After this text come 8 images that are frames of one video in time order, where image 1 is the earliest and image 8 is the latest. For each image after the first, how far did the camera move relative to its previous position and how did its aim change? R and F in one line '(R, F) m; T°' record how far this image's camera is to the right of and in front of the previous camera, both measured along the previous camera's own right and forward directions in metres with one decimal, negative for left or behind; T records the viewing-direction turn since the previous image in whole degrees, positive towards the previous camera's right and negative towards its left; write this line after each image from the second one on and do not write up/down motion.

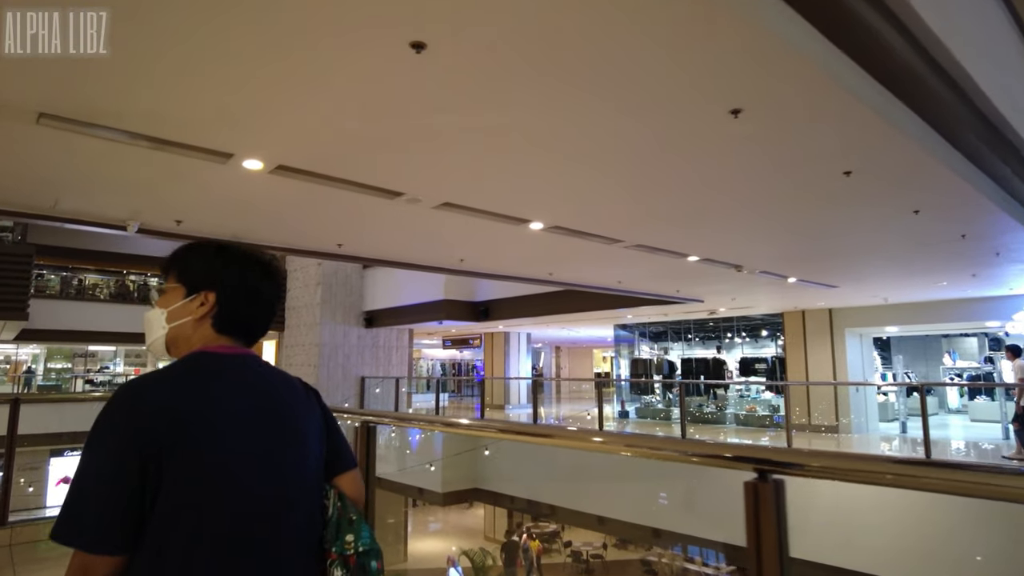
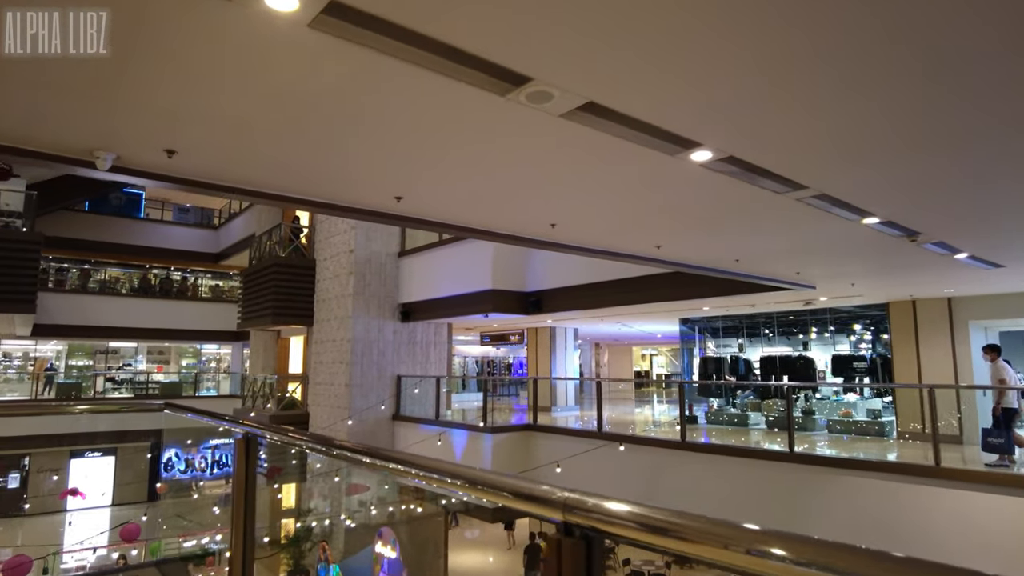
(-0.4, +1.1) m; -2°
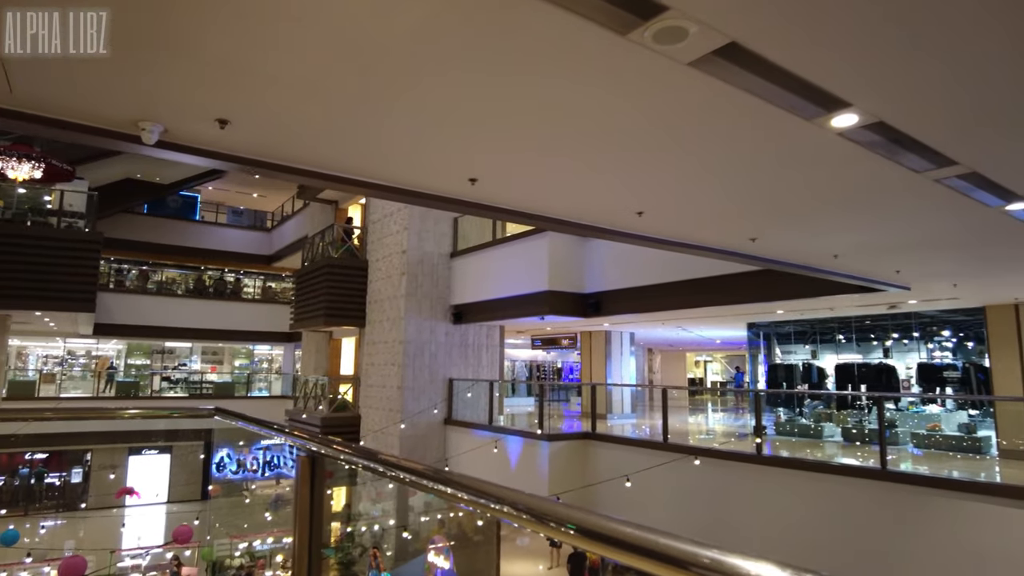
(-0.2, +0.3) m; -4°
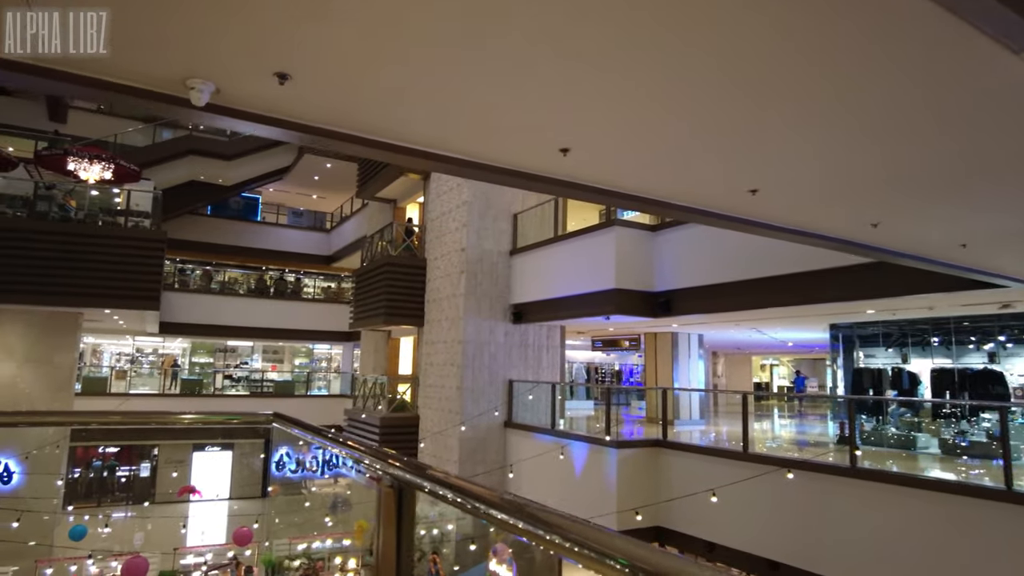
(-0.1, +0.3) m; -5°
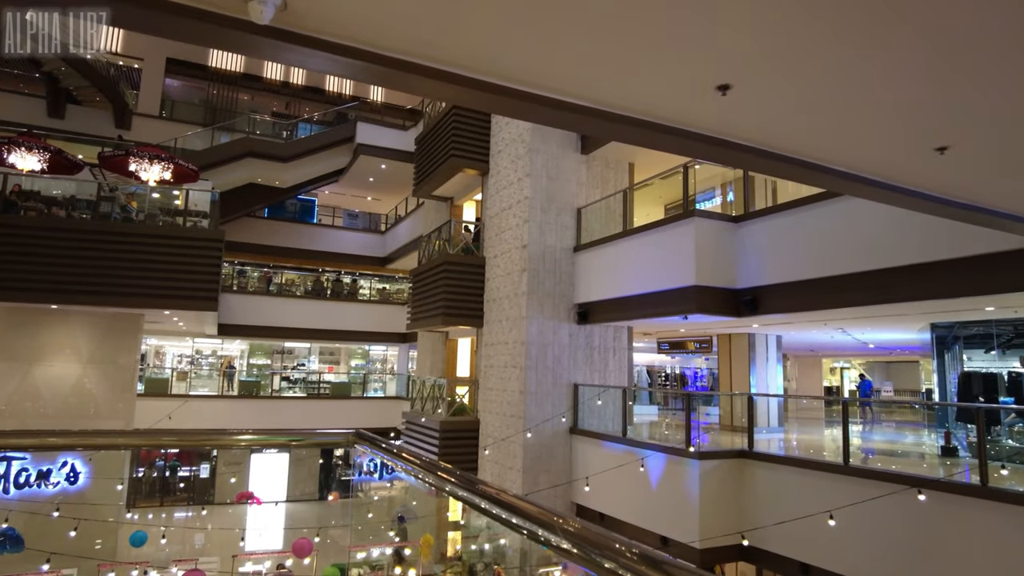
(-0.2, +0.5) m; -4°
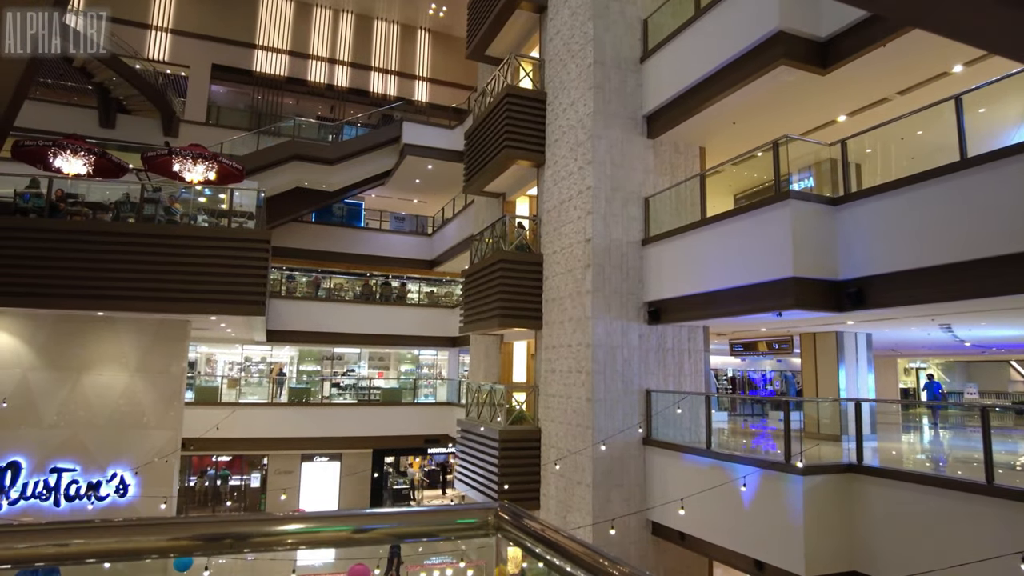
(-0.3, +0.7) m; -4°
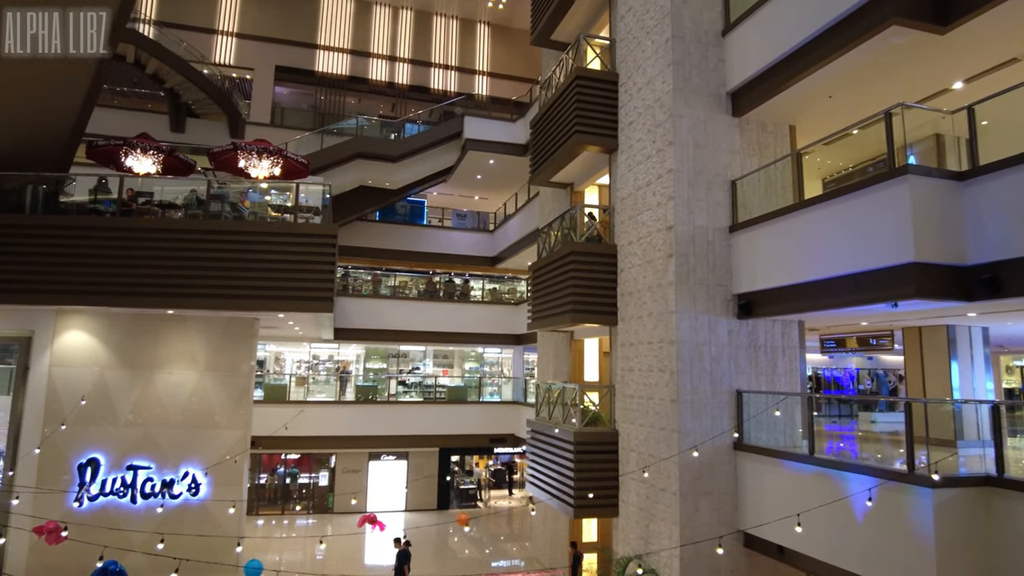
(-0.2, +0.5) m; -5°
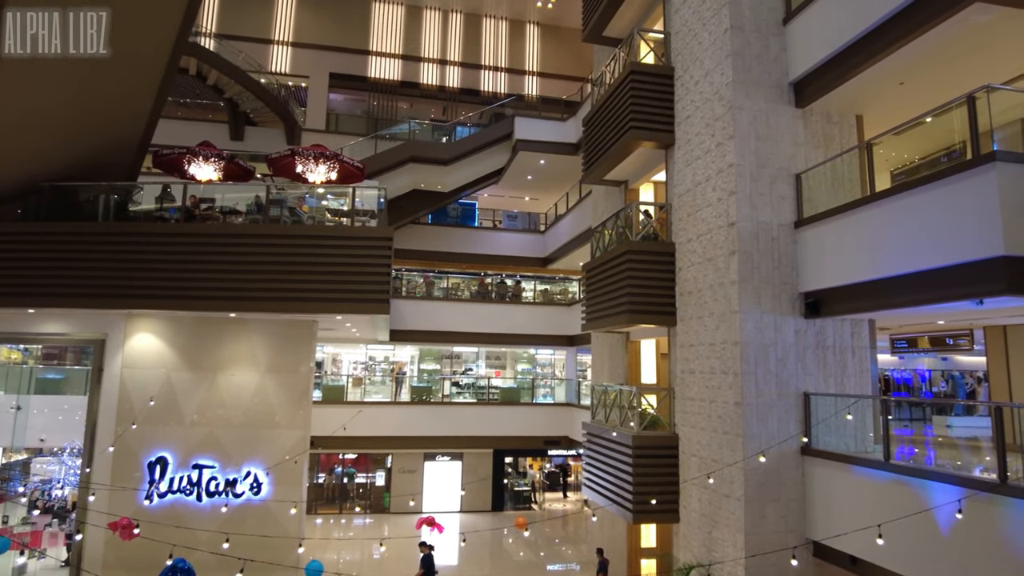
(-0.1, +0.1) m; -4°
